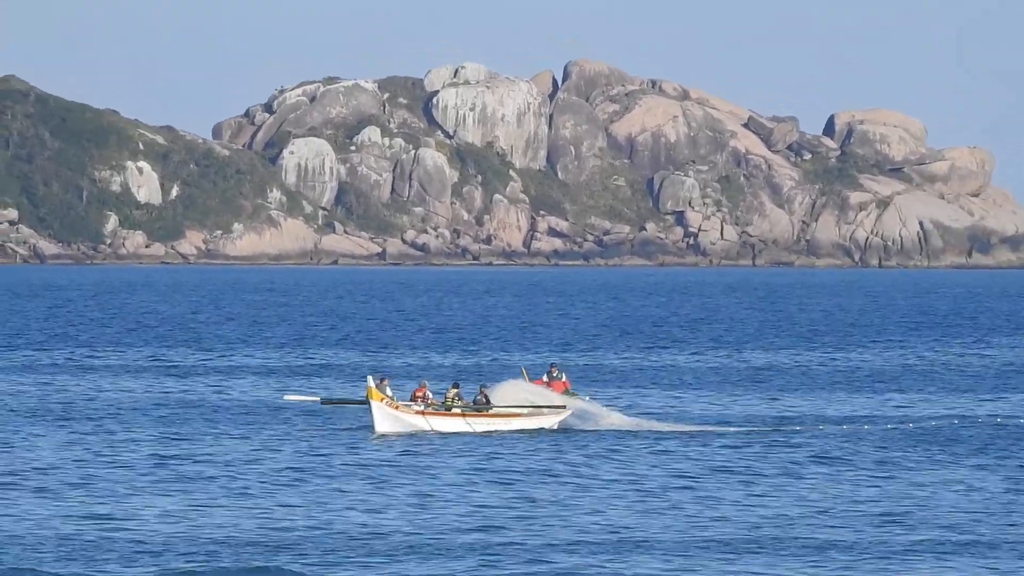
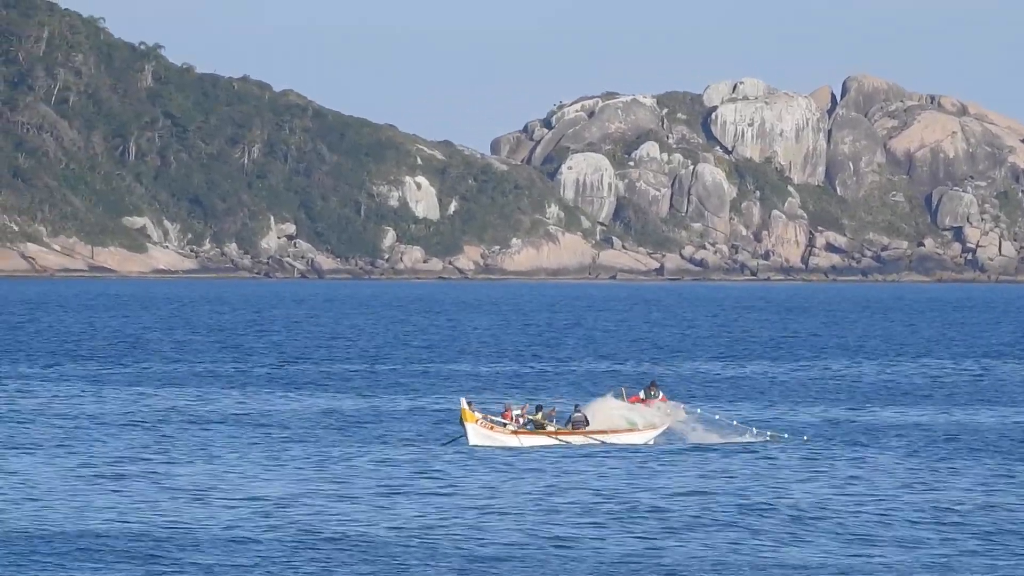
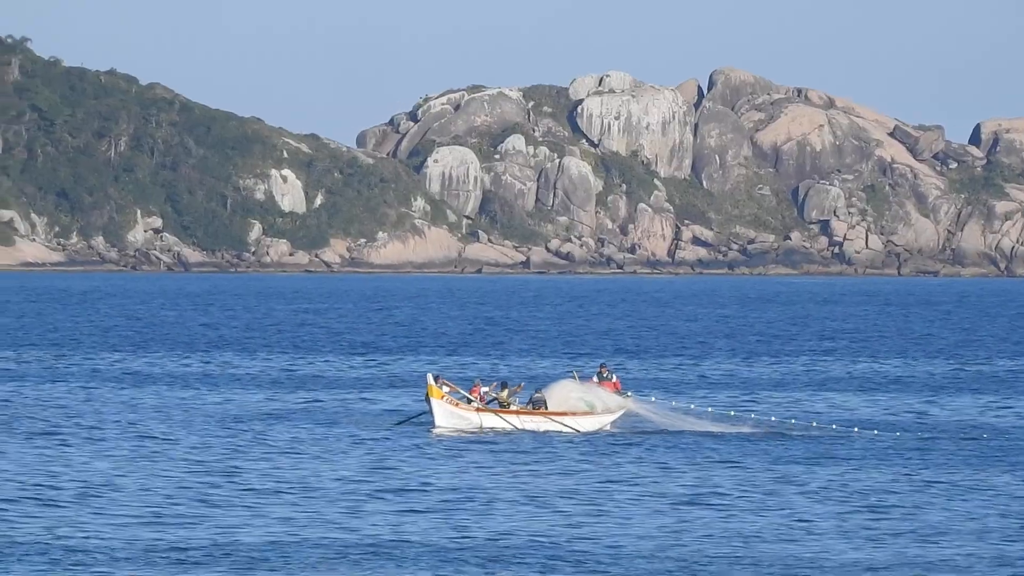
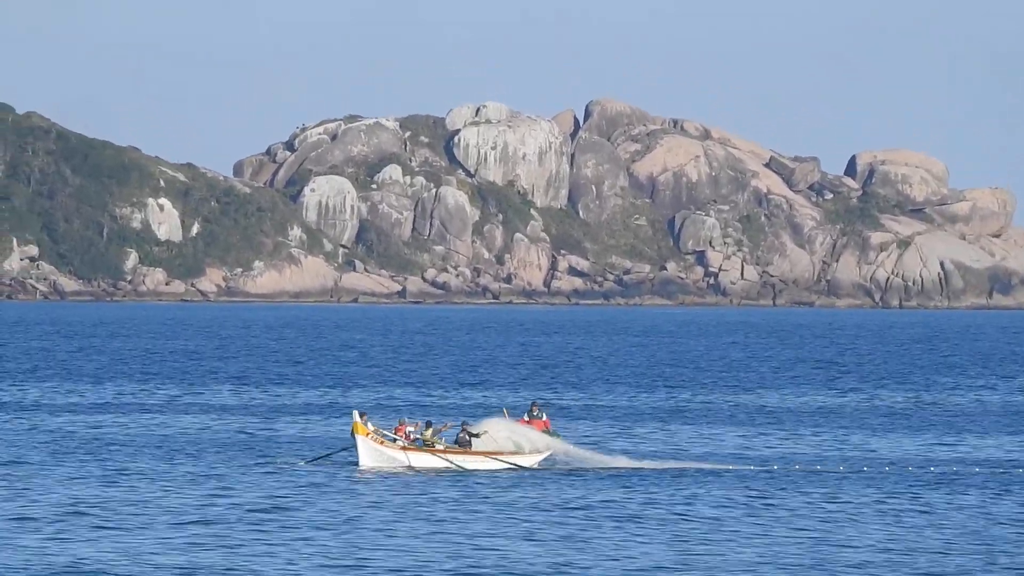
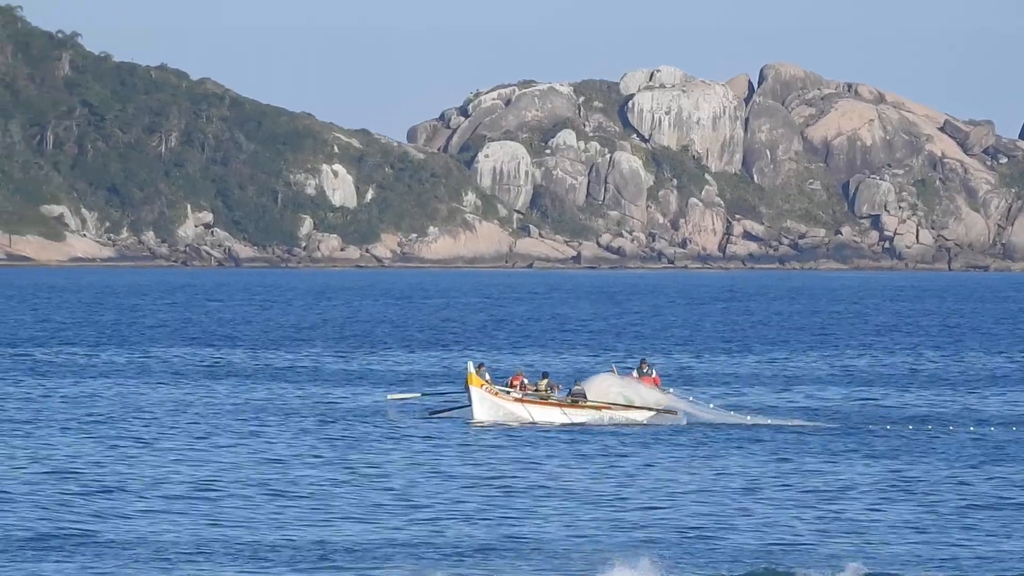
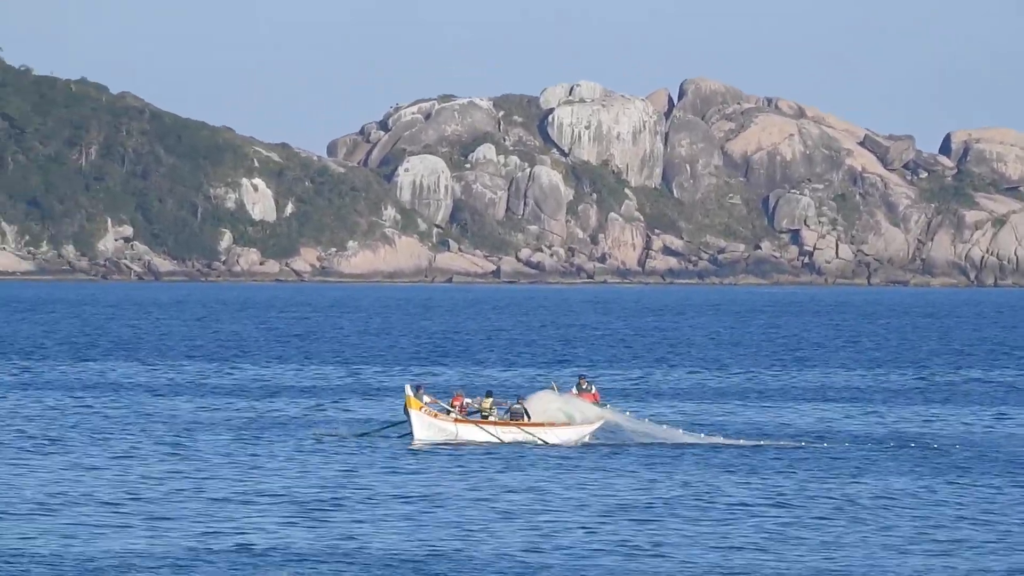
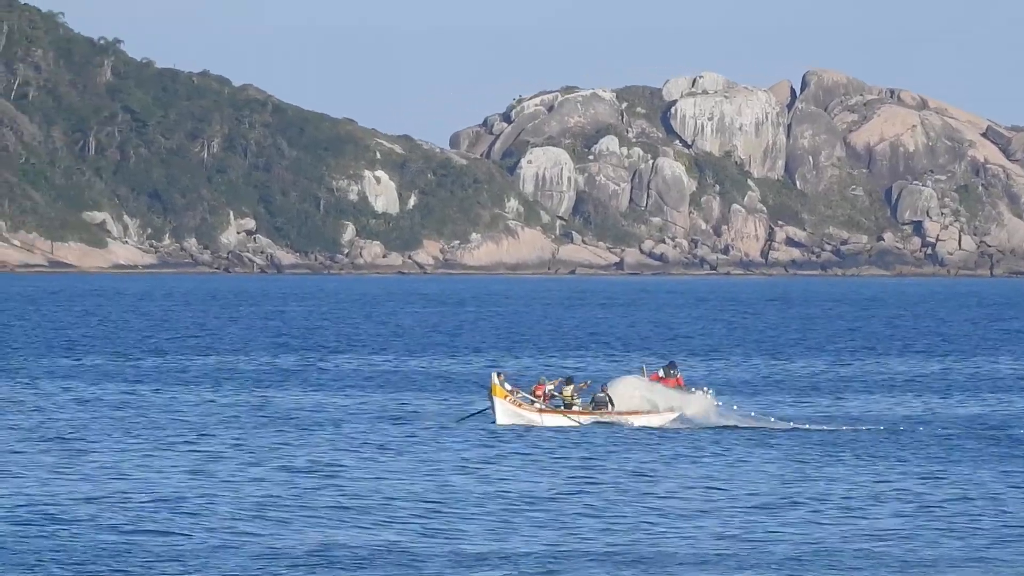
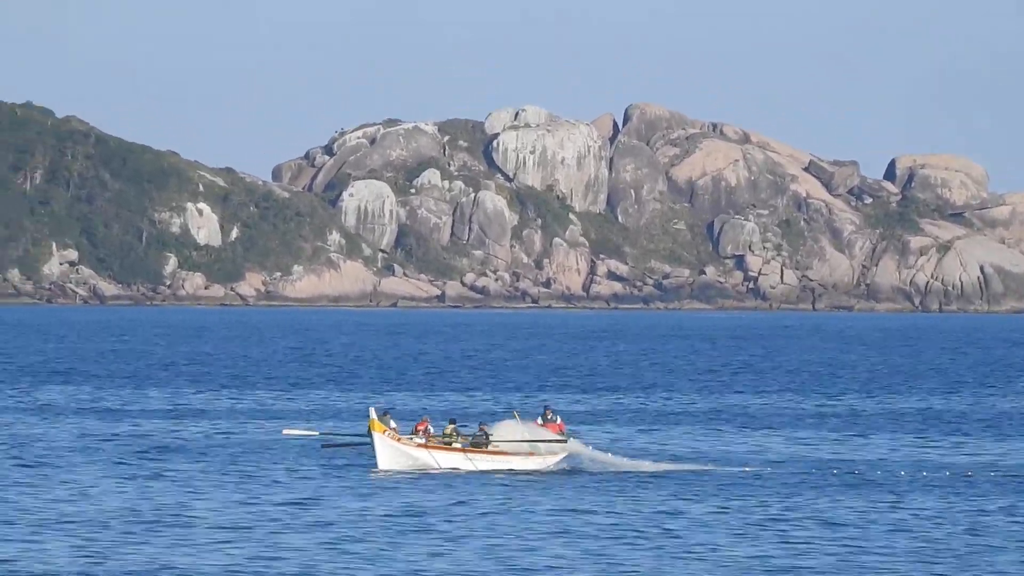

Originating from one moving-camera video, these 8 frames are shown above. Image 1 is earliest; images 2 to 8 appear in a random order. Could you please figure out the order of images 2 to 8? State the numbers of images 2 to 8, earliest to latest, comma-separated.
4, 8, 6, 3, 5, 7, 2
